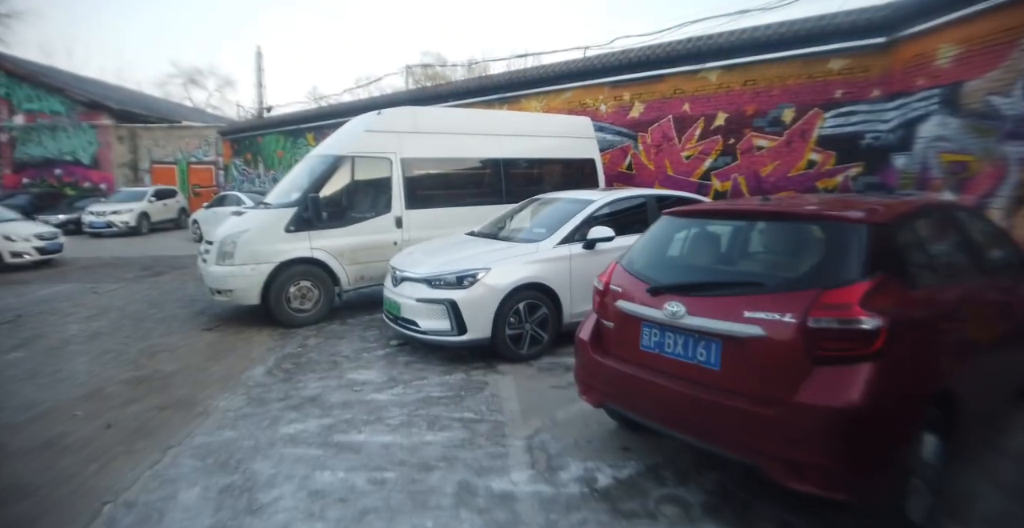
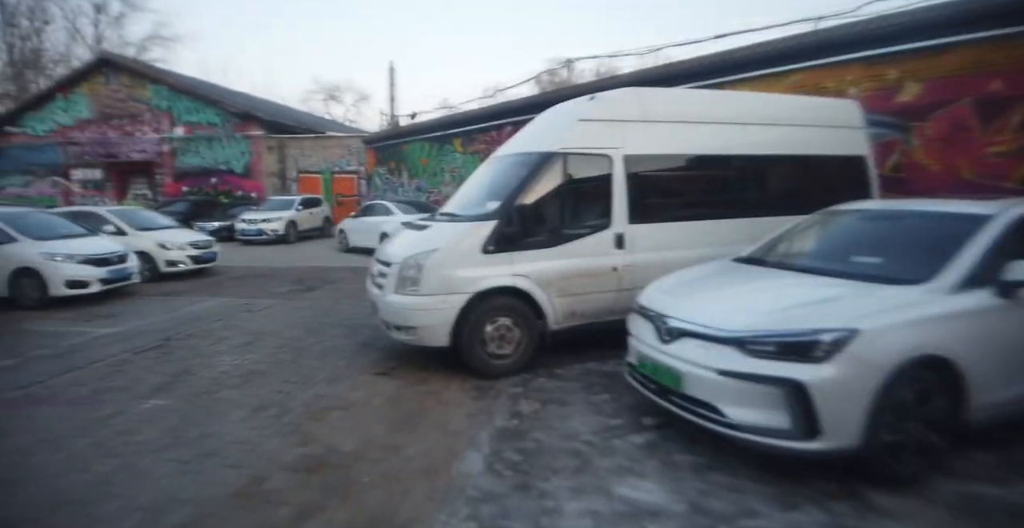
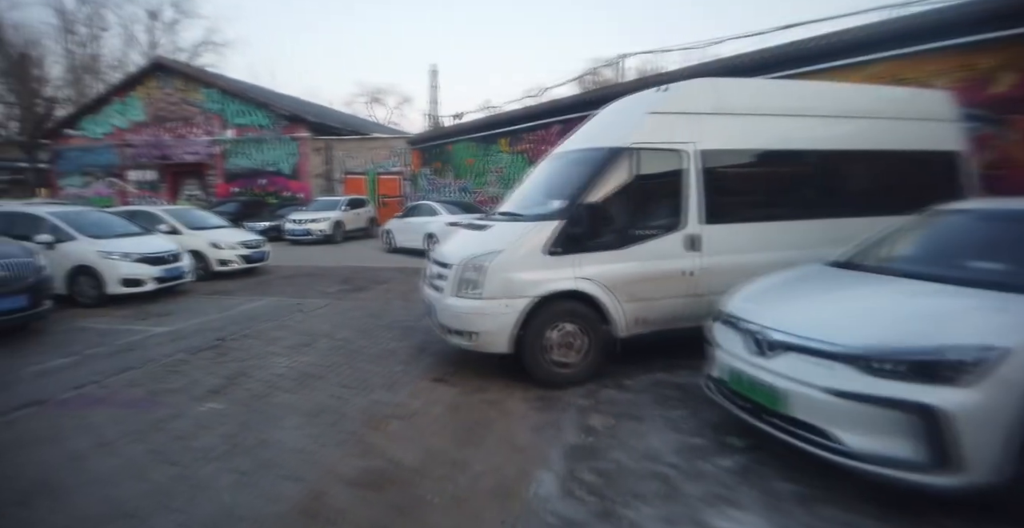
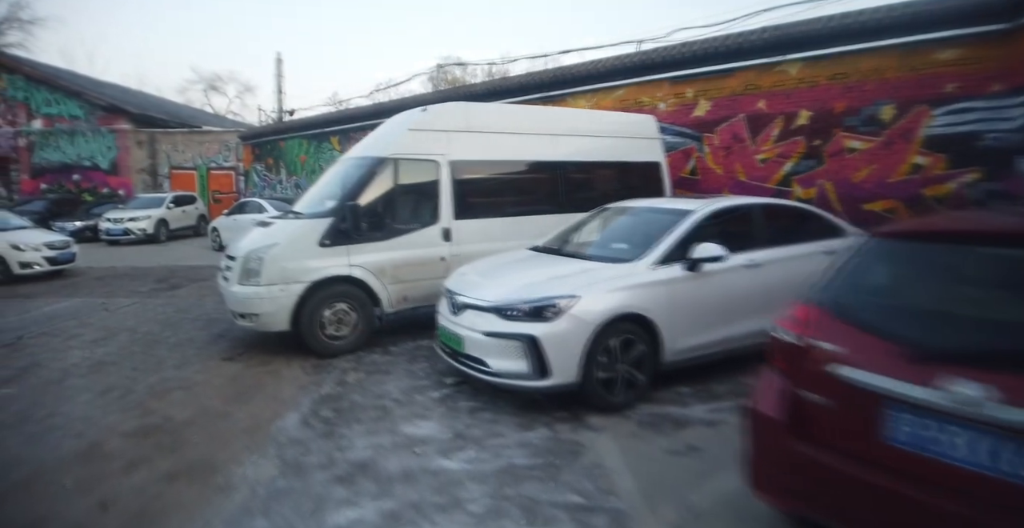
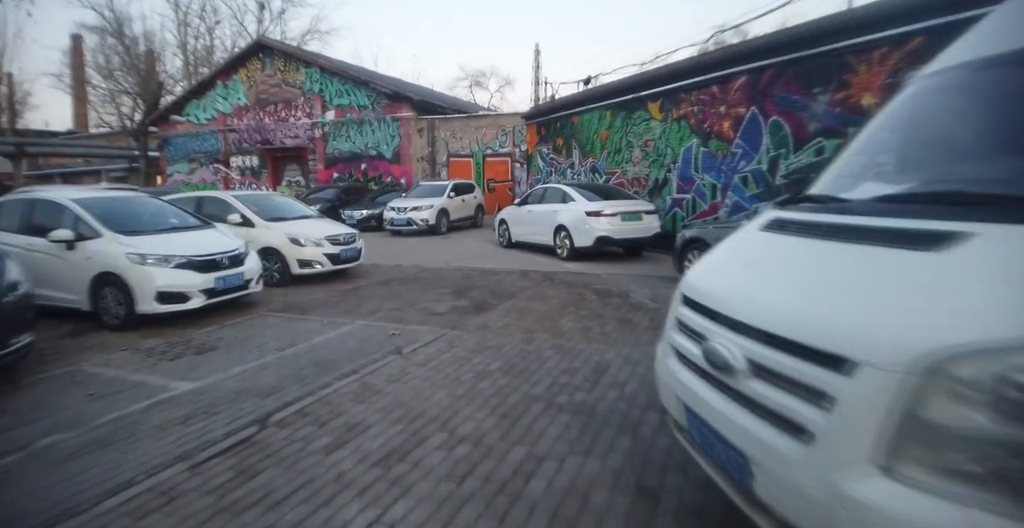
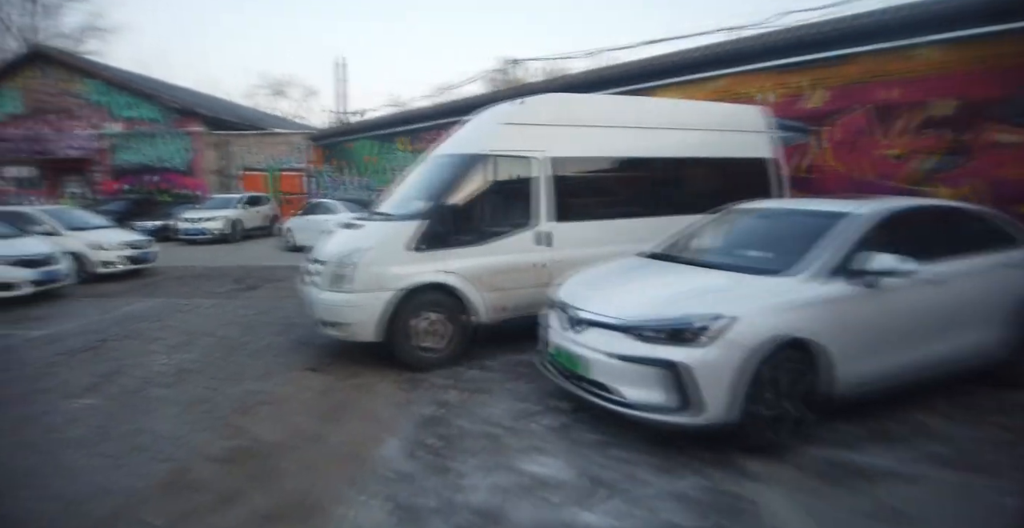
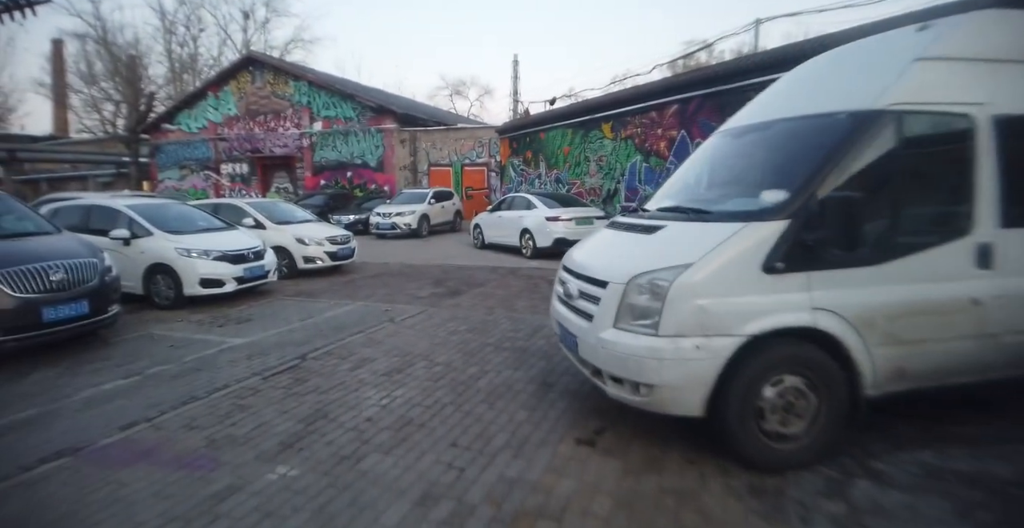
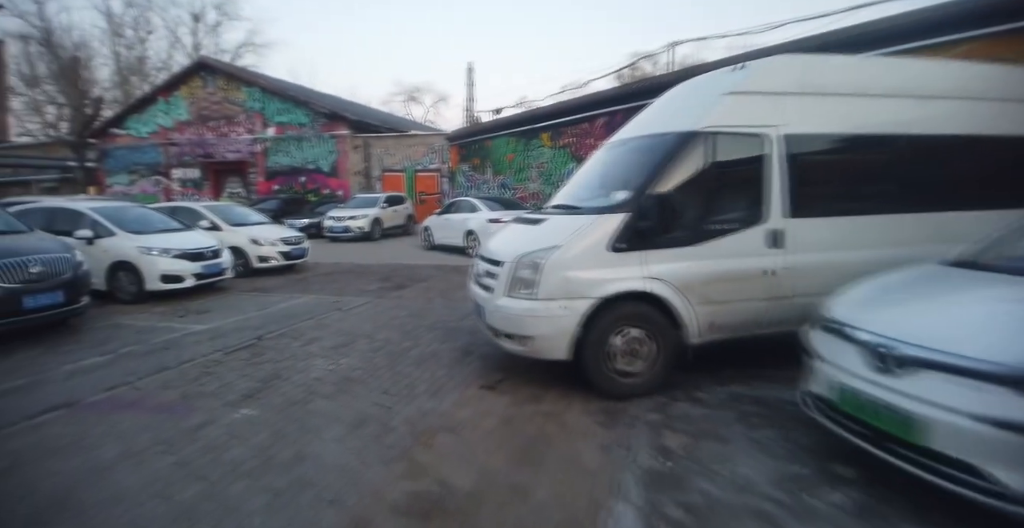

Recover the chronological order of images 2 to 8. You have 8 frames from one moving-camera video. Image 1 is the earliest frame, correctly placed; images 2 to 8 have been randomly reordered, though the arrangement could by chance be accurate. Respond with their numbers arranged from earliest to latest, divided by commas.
4, 6, 2, 3, 8, 7, 5
